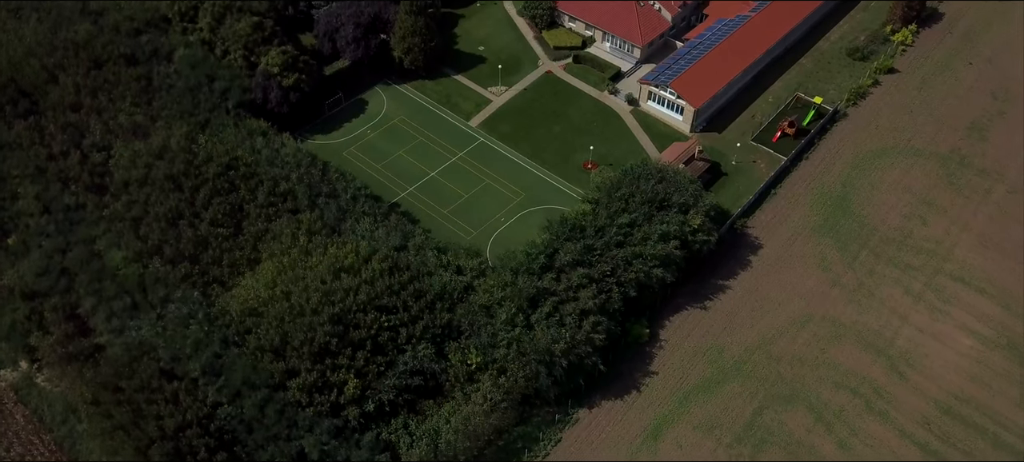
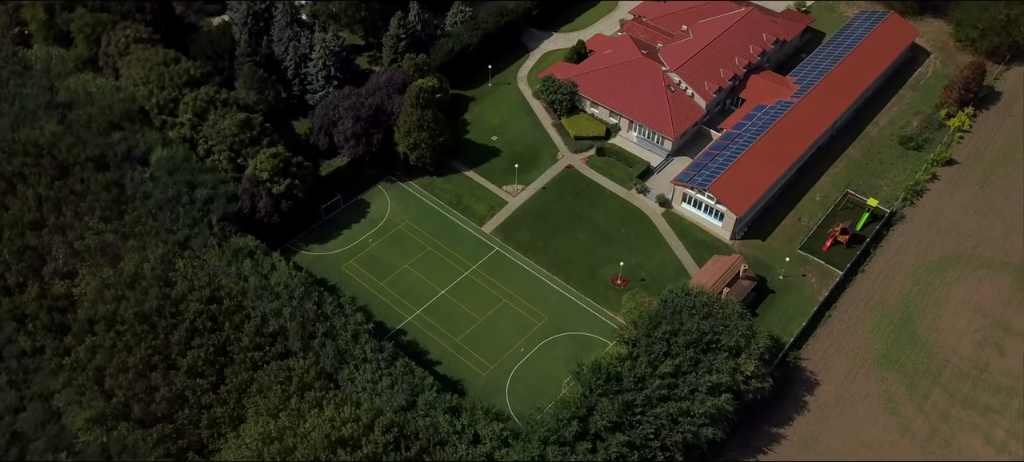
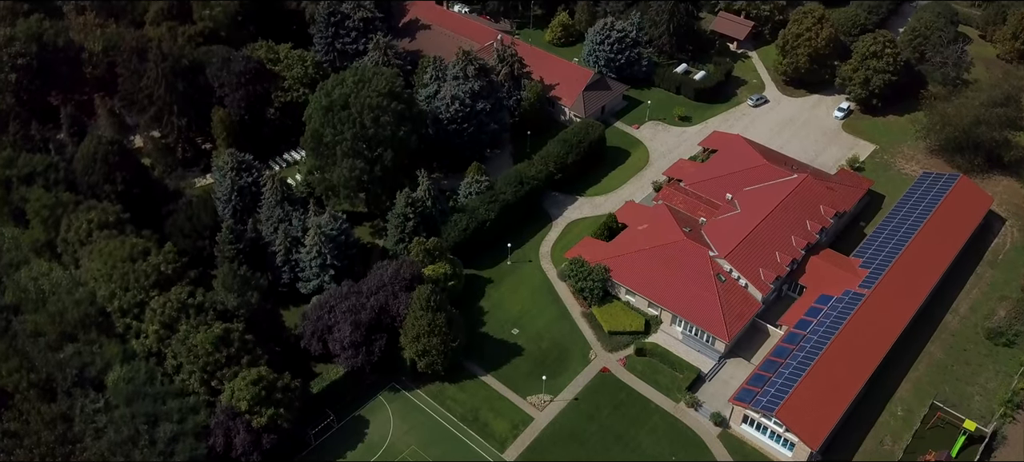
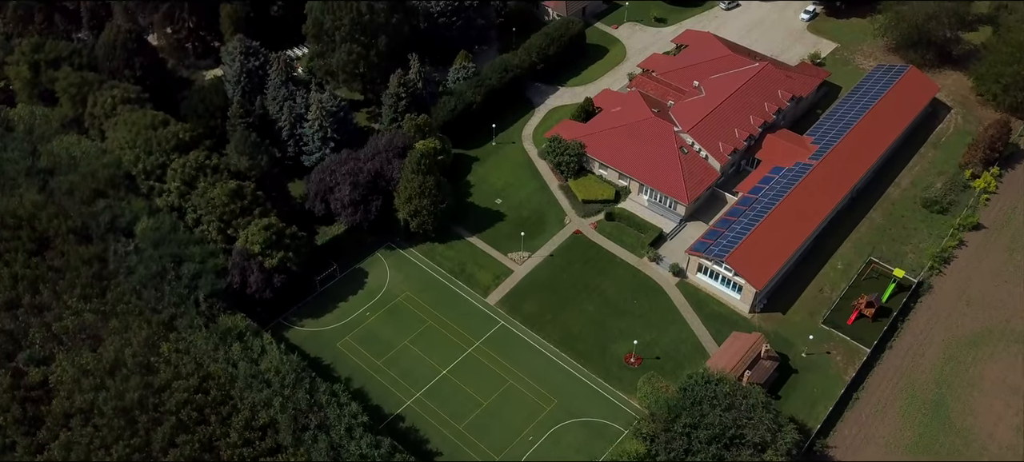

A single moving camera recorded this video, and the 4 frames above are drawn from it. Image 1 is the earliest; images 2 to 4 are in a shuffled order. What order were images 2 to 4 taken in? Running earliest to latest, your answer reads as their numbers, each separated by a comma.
2, 4, 3
